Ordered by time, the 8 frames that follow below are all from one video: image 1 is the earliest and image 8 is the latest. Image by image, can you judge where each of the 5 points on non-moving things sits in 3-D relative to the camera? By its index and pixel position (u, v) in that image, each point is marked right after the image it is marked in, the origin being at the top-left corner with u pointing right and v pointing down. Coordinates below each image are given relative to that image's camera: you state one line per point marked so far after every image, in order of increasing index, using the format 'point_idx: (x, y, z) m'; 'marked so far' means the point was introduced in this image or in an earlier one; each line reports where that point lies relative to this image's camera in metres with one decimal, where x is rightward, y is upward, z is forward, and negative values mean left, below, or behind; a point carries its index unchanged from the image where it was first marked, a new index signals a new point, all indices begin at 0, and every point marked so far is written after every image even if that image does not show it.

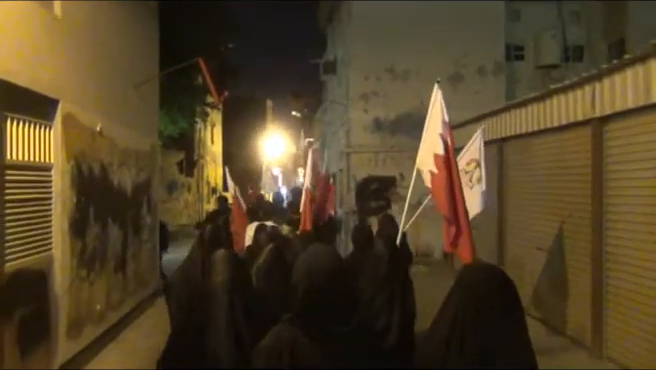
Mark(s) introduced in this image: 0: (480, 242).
0: (+3.1, -1.2, +17.6) m
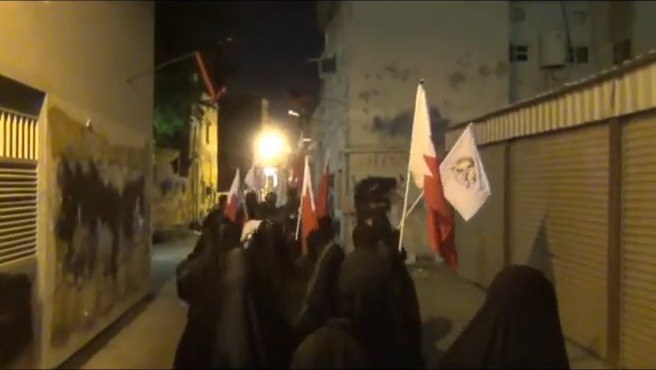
0: (+3.1, -1.2, +17.0) m
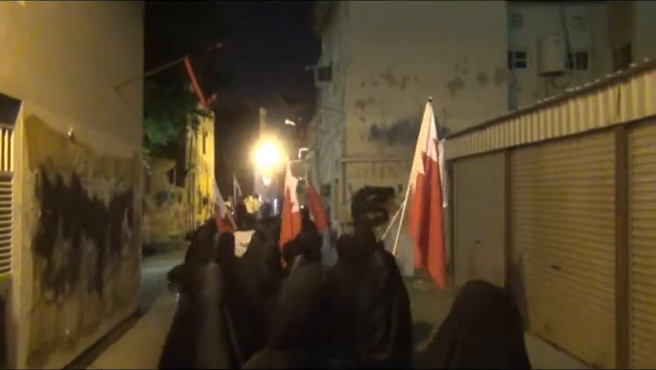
0: (+3.0, -1.4, +16.6) m
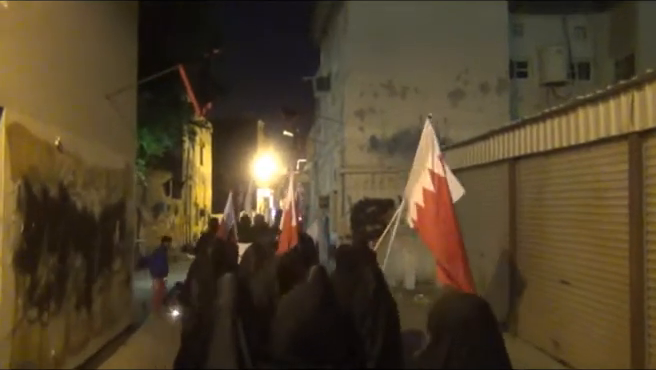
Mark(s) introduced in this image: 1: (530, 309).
0: (+3.0, -1.6, +16.1) m
1: (+3.1, -1.9, +13.5) m
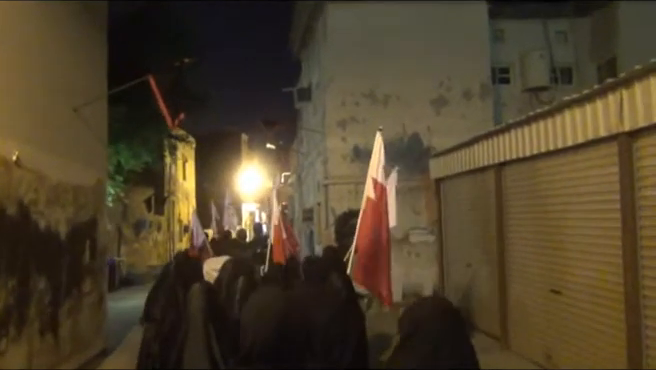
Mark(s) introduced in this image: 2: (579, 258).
0: (+2.6, -1.7, +15.6) m
1: (+2.8, -2.0, +13.0) m
2: (+3.0, -0.9, +10.4) m
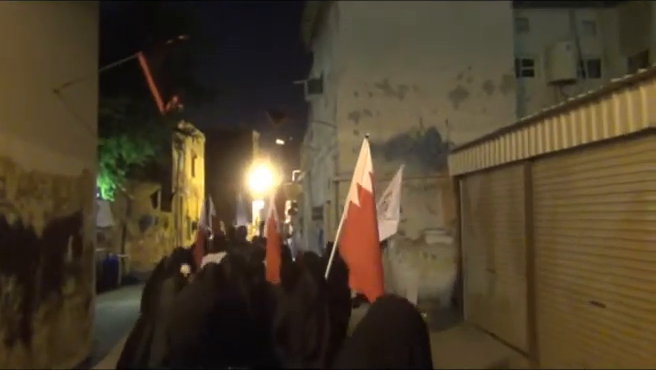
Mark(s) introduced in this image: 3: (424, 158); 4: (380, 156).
0: (+2.8, -1.7, +14.2) m
1: (+3.0, -2.0, +11.7) m
2: (+3.1, -0.9, +9.0) m
3: (+2.2, +0.6, +19.6) m
4: (+1.2, +0.7, +19.7) m
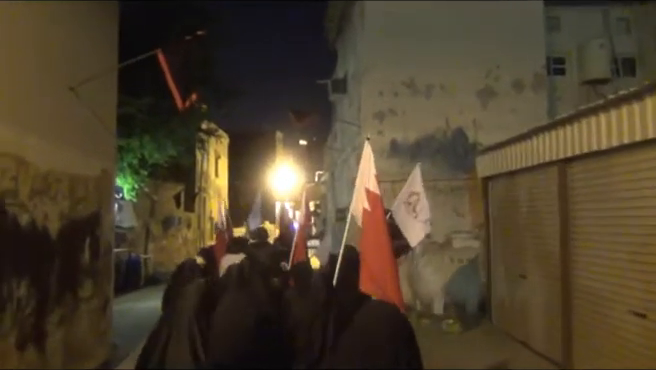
0: (+3.2, -1.7, +13.7) m
1: (+3.3, -2.0, +11.2) m
2: (+3.3, -0.9, +8.5) m
3: (+2.7, +0.6, +19.1) m
4: (+1.7, +0.6, +19.2) m
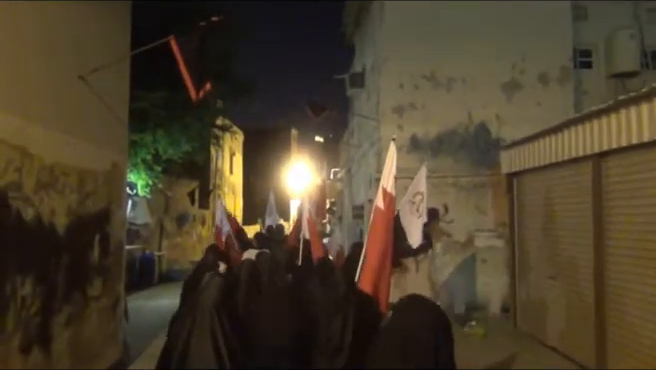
0: (+3.5, -1.7, +13.2) m
1: (+3.5, -1.9, +10.6) m
2: (+3.5, -0.9, +7.9) m
3: (+3.1, +0.6, +18.5) m
4: (+2.1, +0.7, +18.7) m
